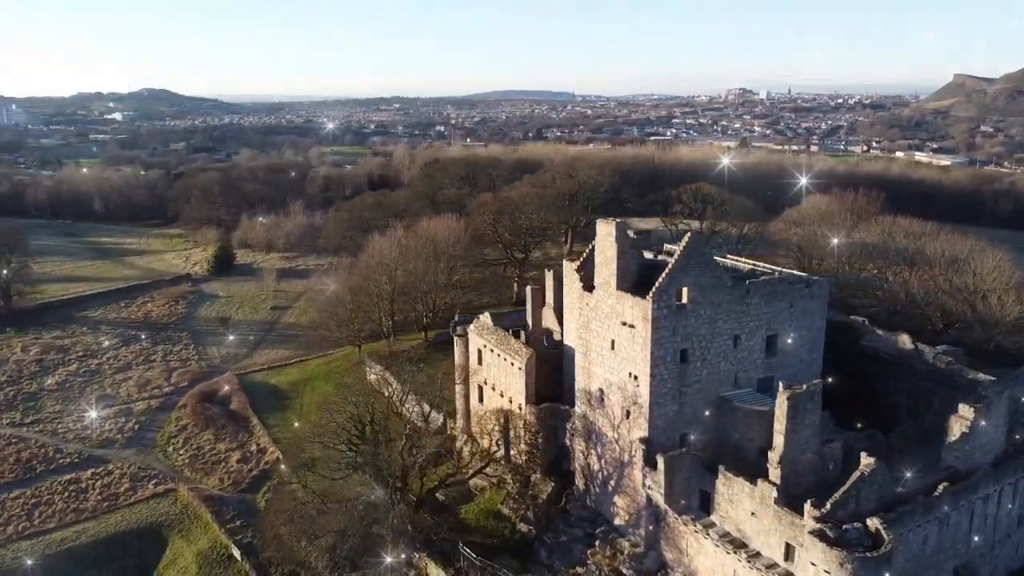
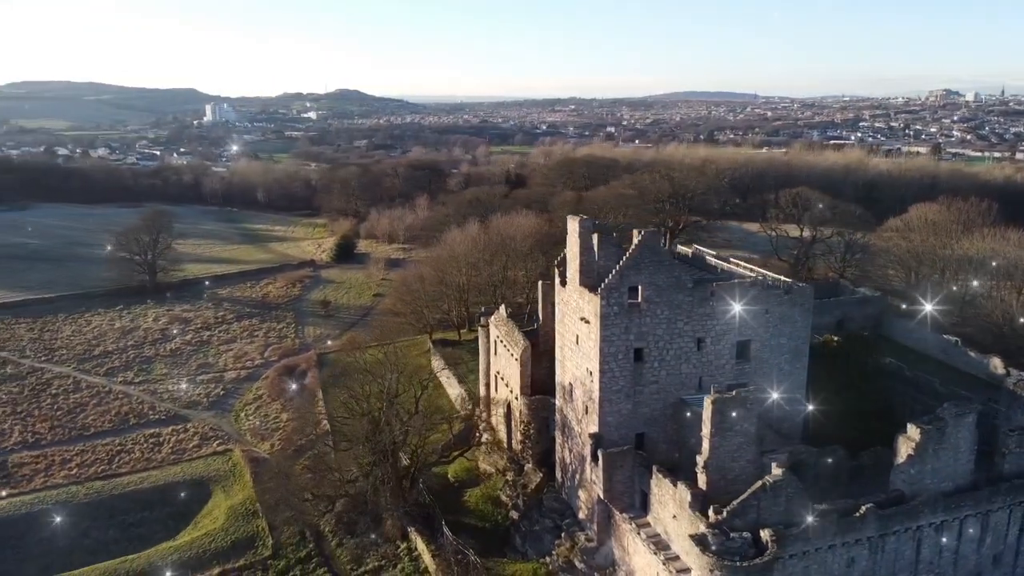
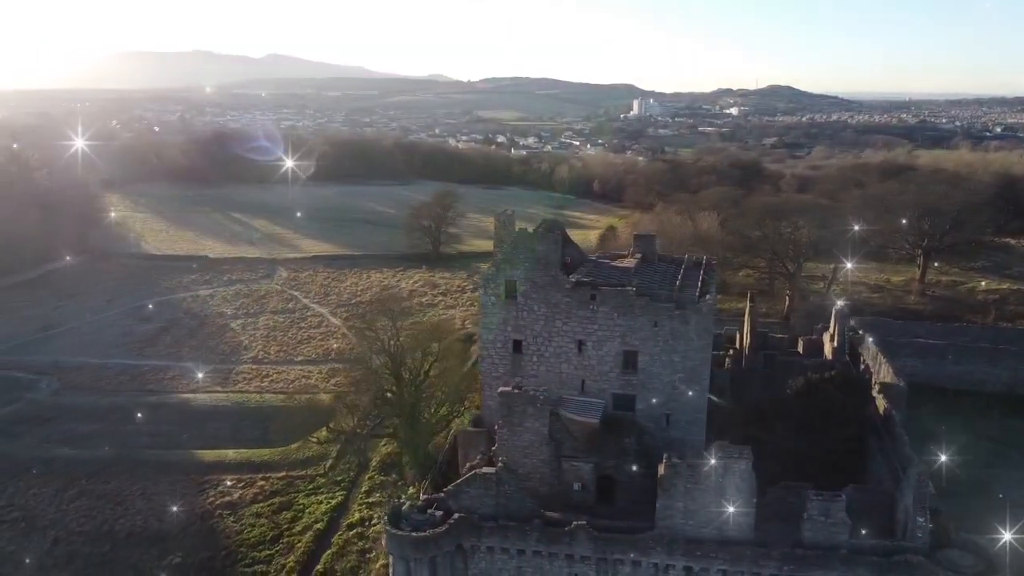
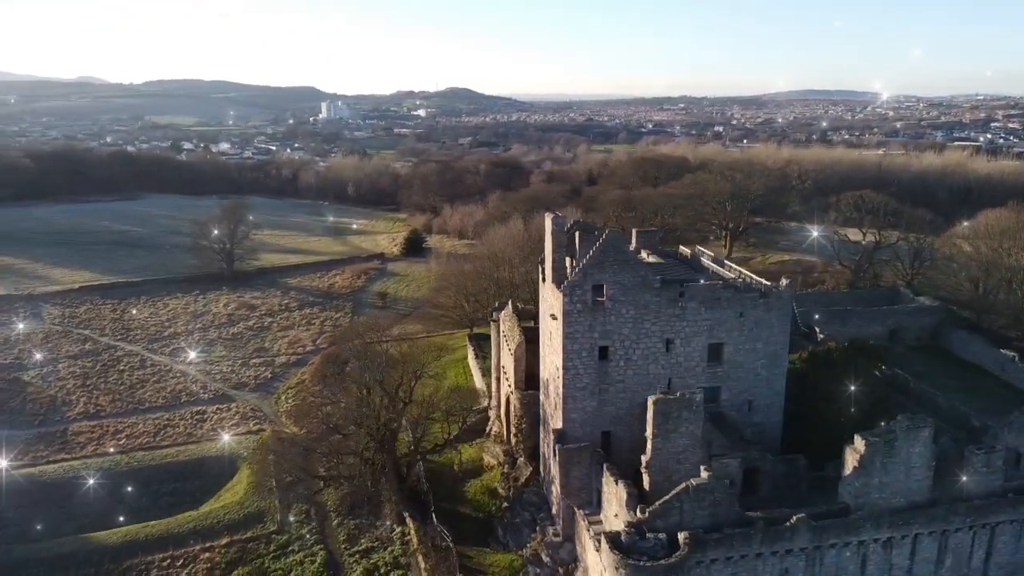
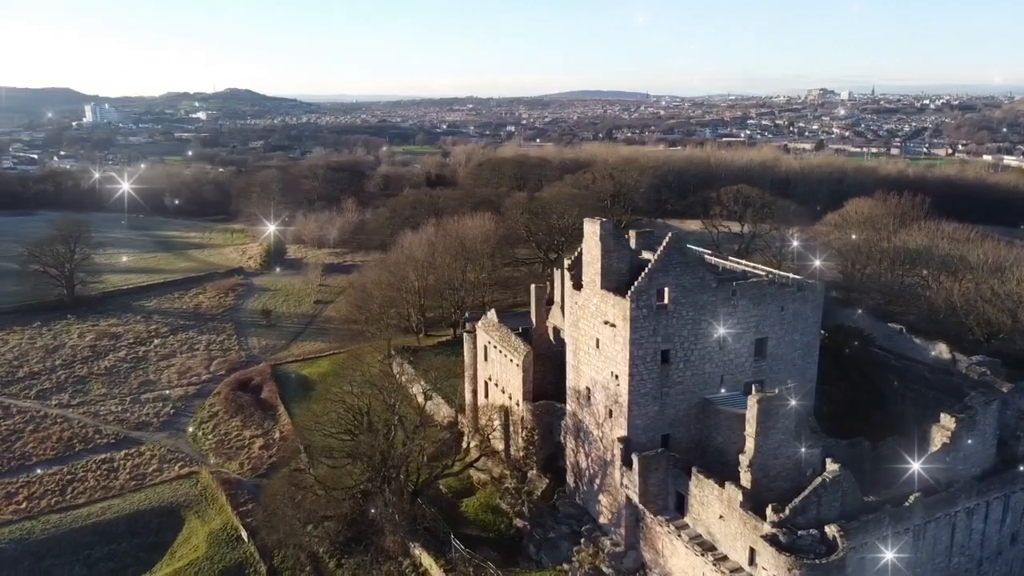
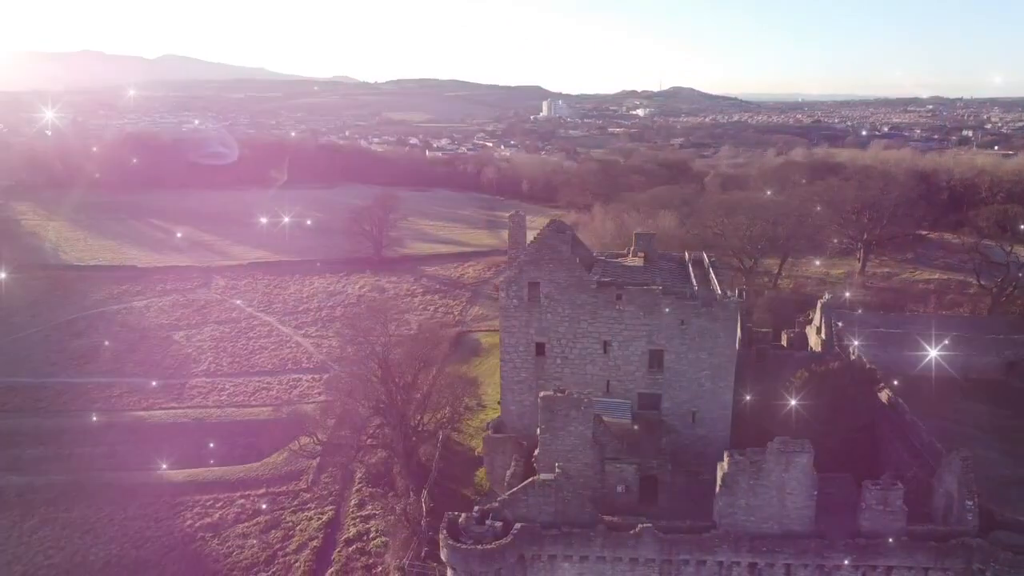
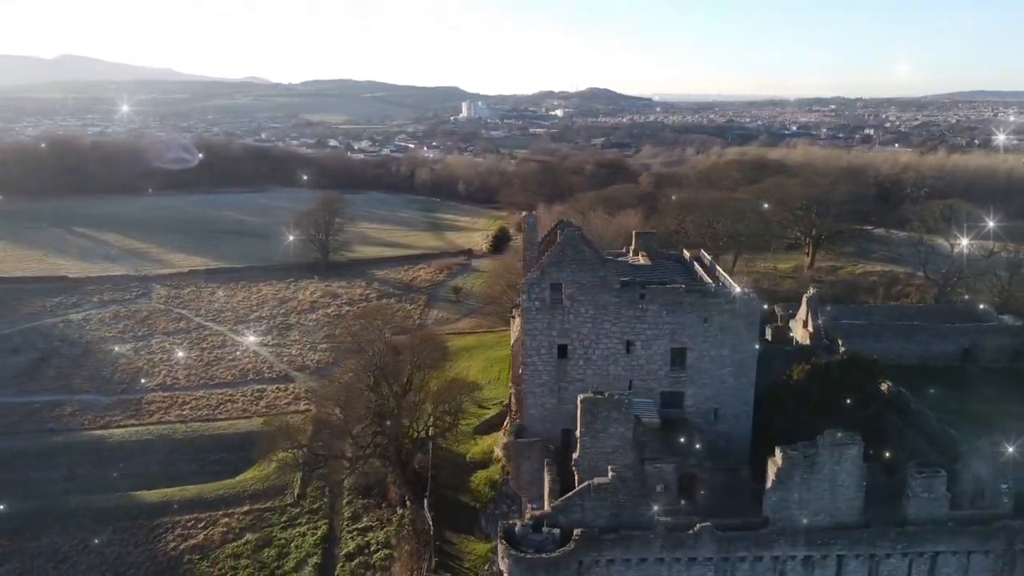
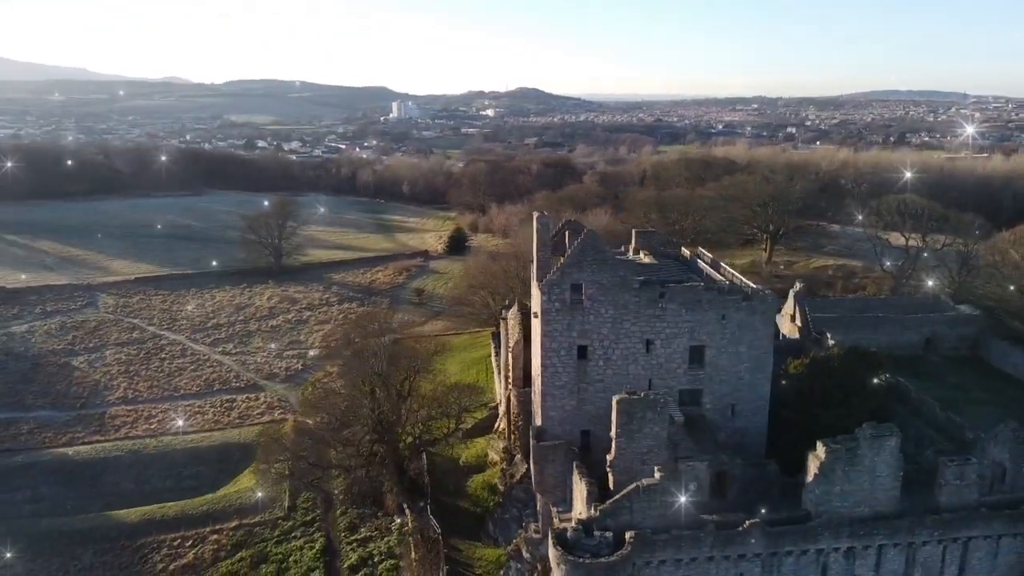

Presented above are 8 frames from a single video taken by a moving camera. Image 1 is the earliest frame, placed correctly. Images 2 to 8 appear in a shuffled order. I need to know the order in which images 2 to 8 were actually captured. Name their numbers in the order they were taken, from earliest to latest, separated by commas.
5, 2, 4, 8, 7, 6, 3
